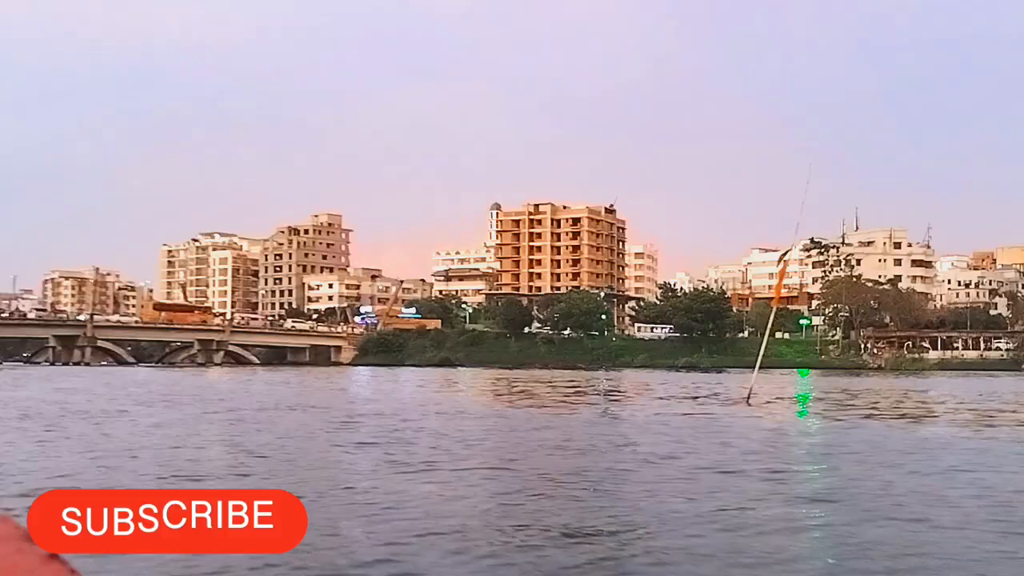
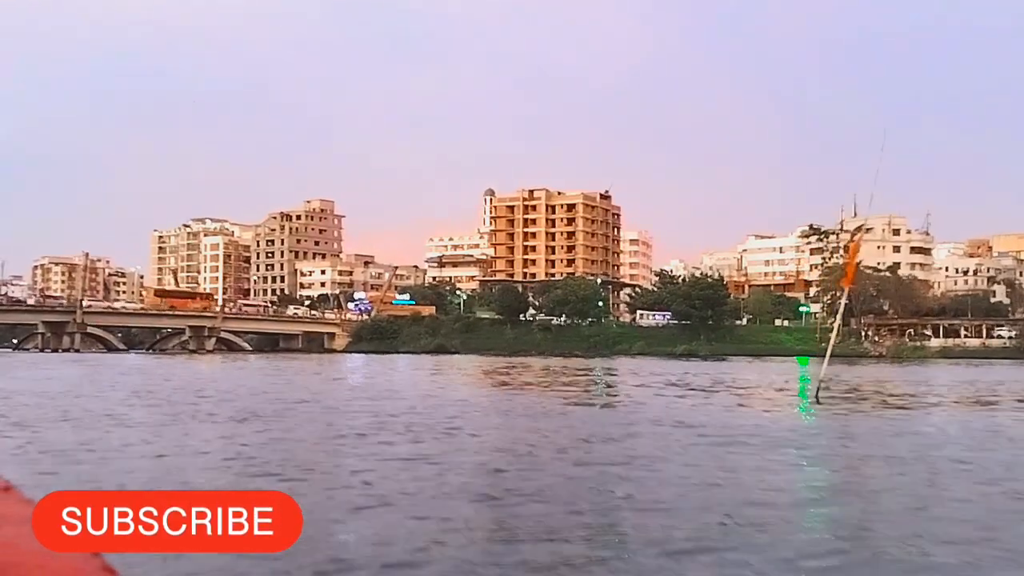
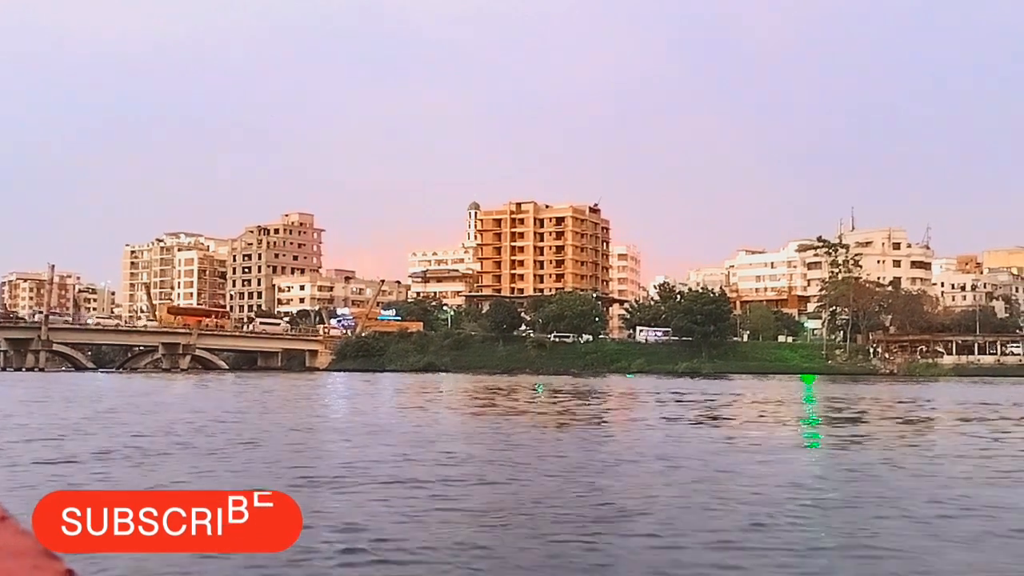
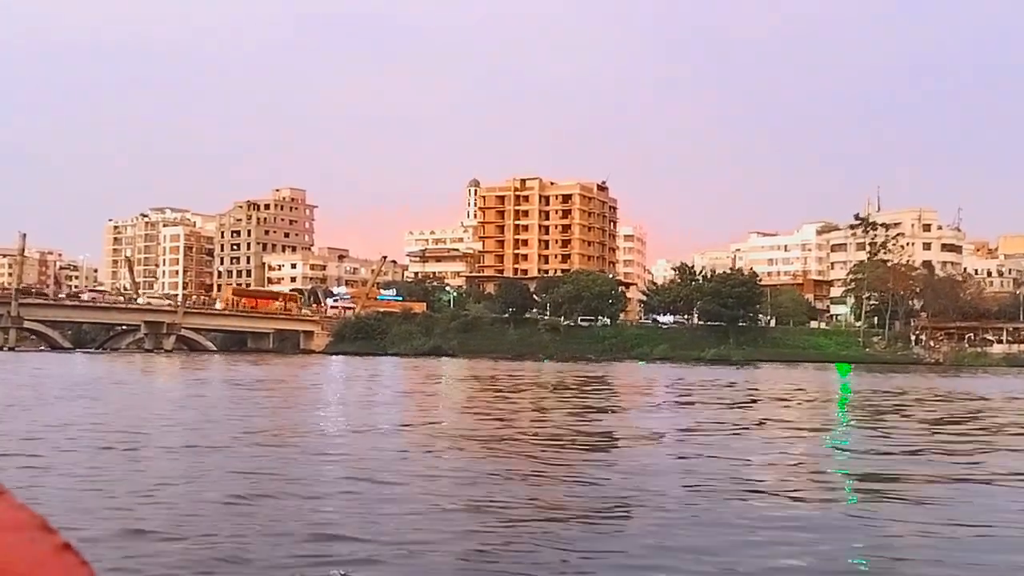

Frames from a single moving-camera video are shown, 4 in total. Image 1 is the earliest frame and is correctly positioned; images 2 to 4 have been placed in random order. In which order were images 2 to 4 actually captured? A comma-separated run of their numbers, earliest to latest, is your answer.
2, 3, 4
